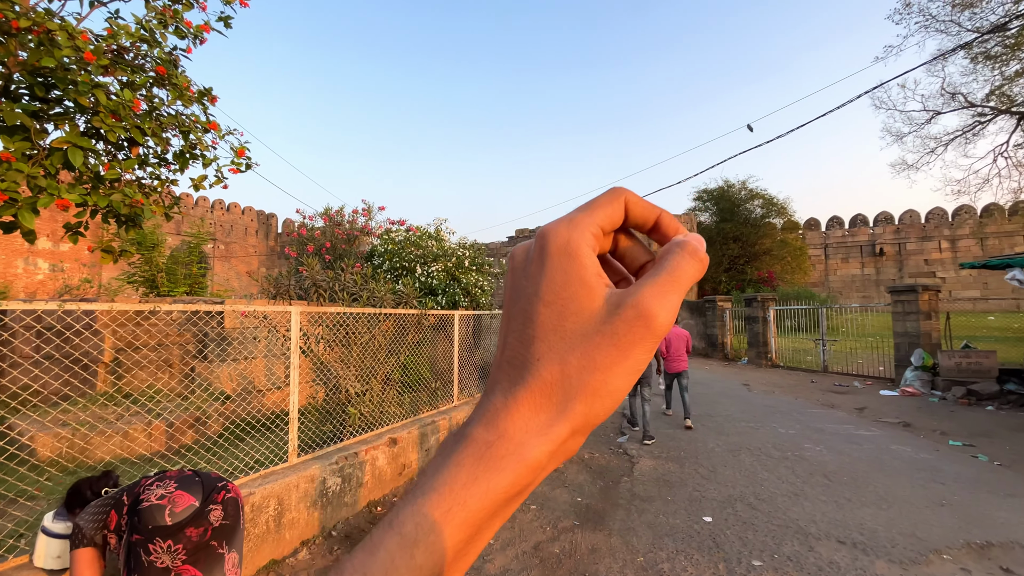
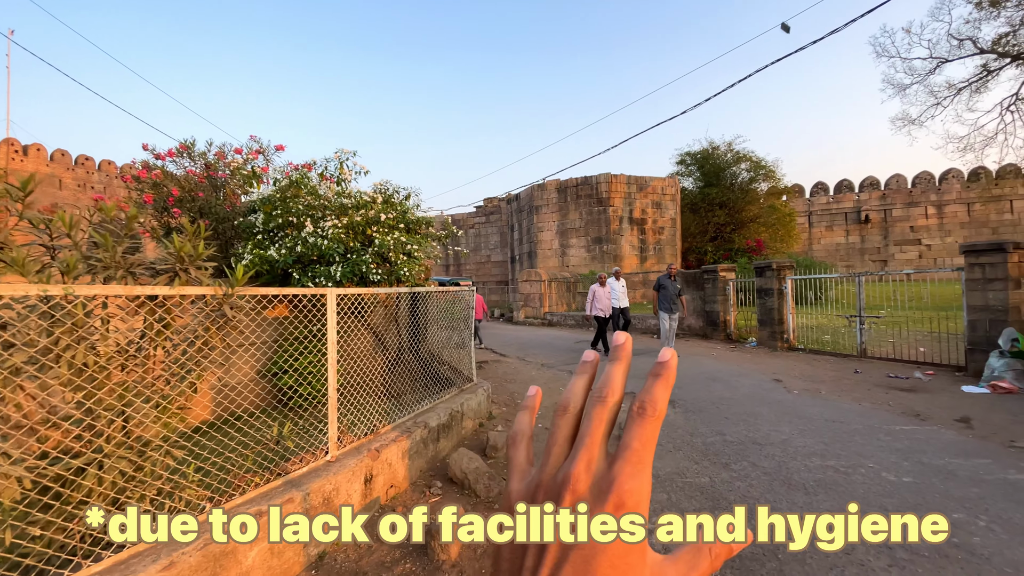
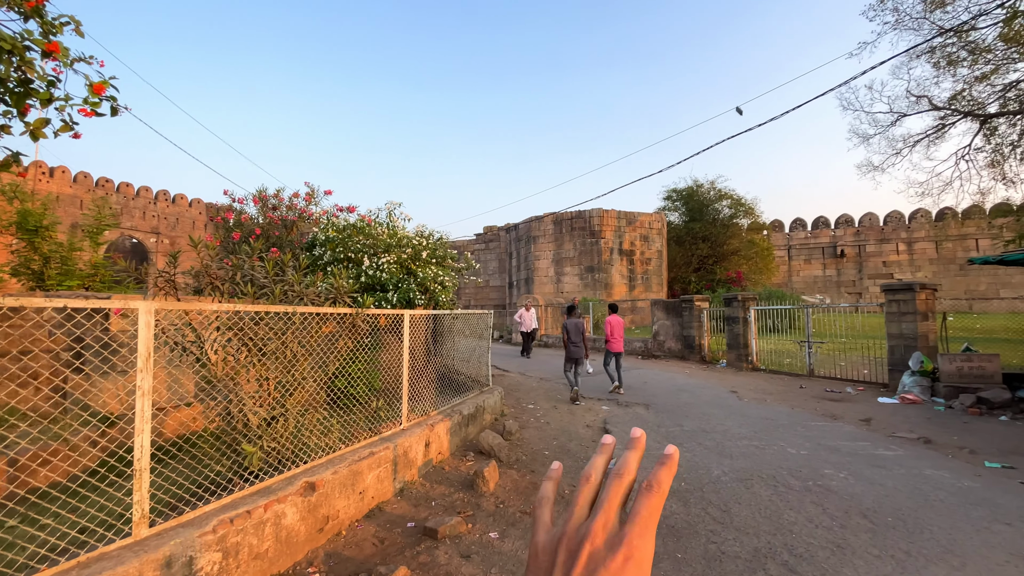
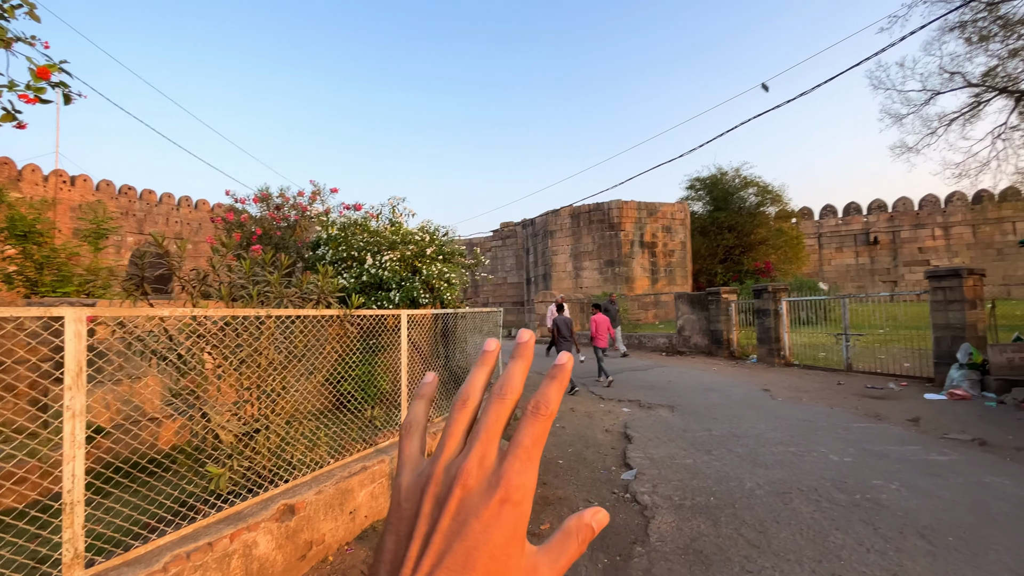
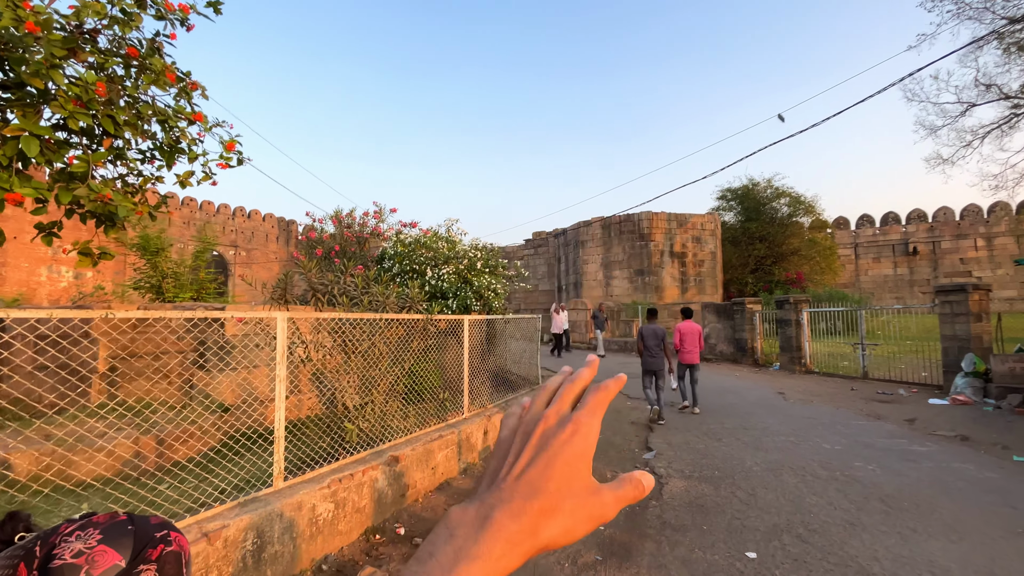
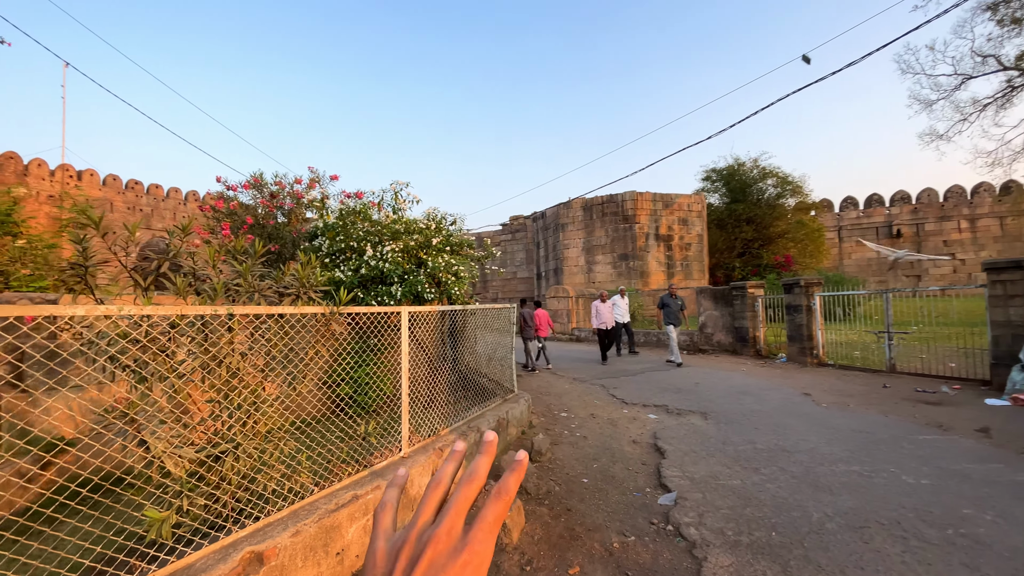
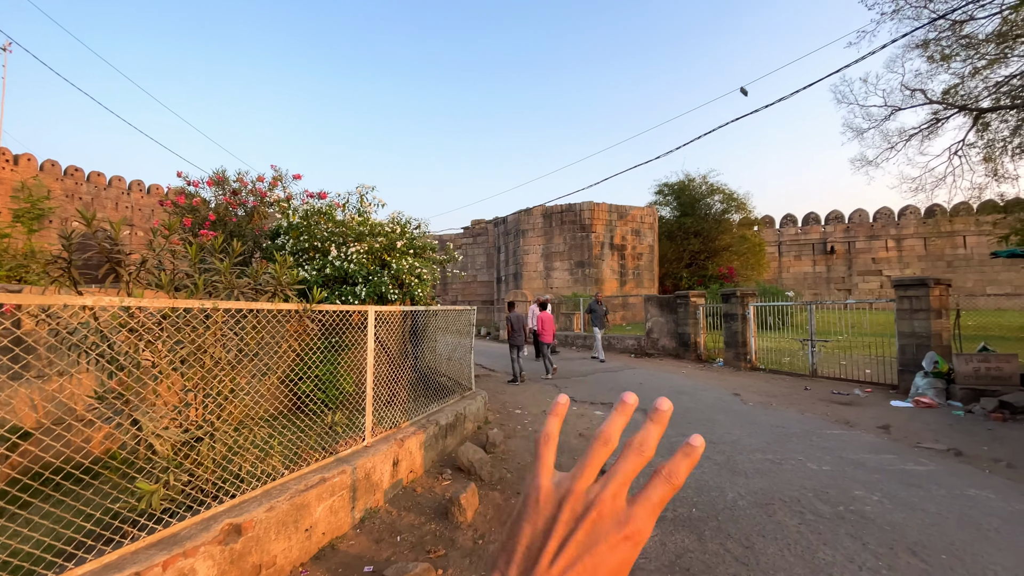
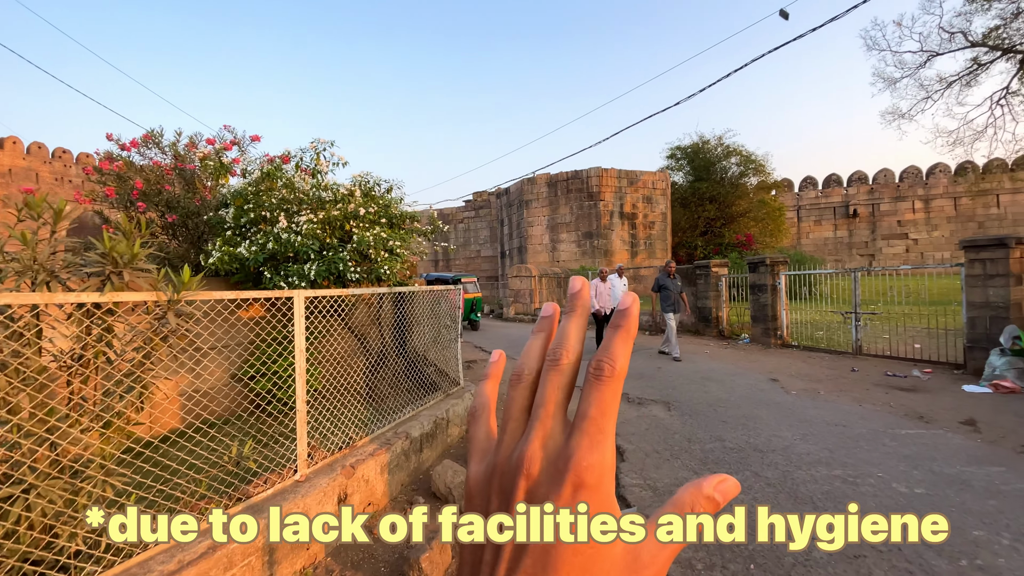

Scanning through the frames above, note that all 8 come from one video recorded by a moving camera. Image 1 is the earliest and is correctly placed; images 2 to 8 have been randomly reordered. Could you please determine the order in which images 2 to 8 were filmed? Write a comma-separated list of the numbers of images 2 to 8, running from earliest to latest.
5, 3, 4, 7, 6, 2, 8
